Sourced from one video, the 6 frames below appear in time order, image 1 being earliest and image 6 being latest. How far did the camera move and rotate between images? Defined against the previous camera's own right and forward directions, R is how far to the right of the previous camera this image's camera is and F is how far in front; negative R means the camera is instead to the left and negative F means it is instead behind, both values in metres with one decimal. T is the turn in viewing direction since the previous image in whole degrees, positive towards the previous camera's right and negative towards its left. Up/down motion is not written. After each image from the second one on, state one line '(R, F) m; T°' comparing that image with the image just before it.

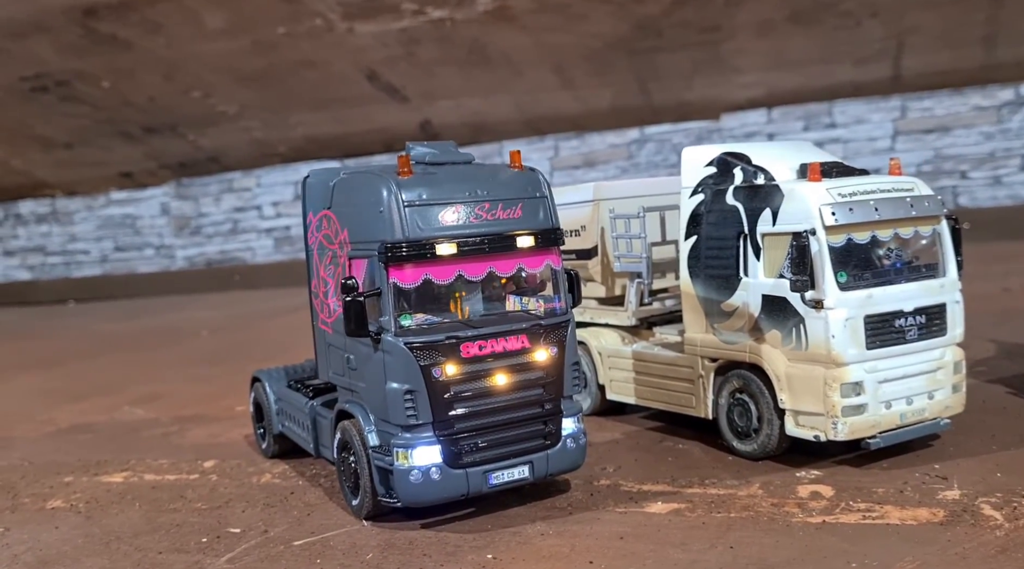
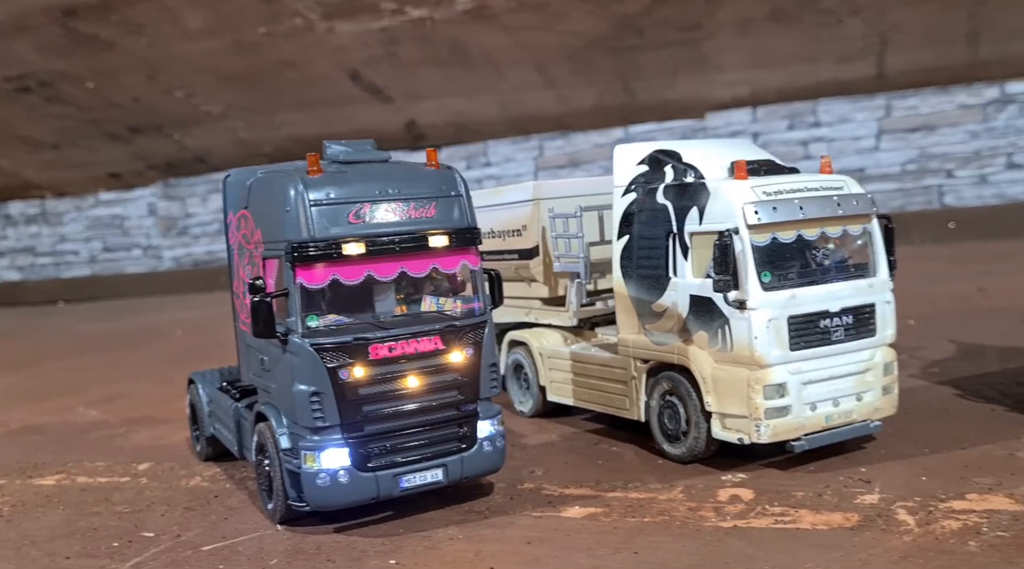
(+0.7, +0.1) m; 0°
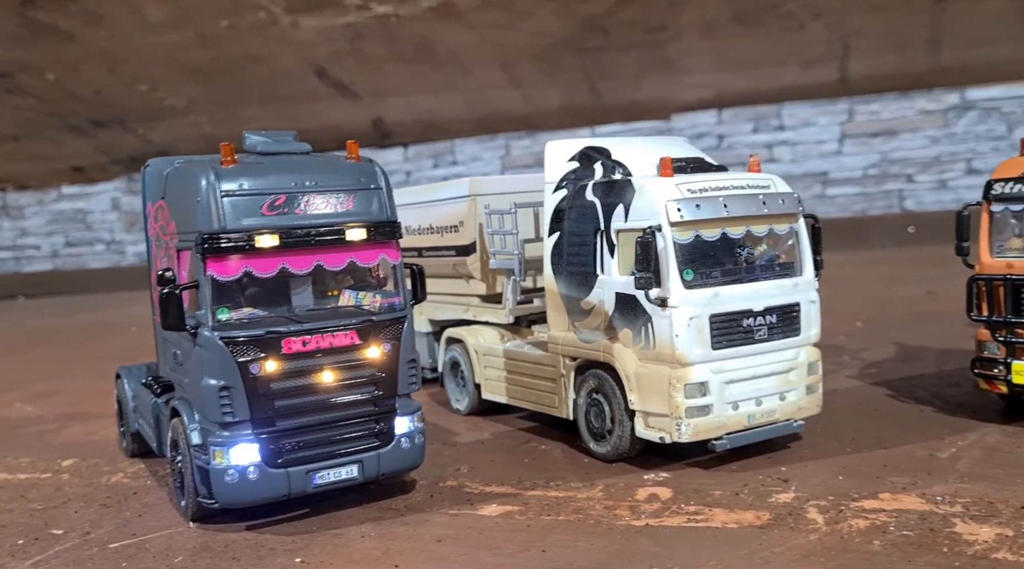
(+0.4, +0.1) m; +2°
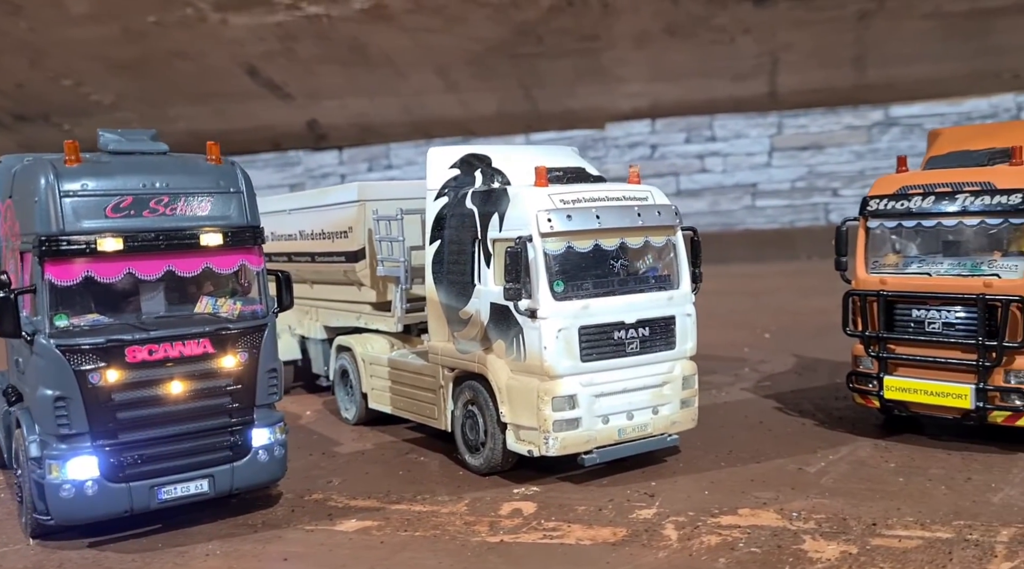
(+0.7, +0.1) m; +3°
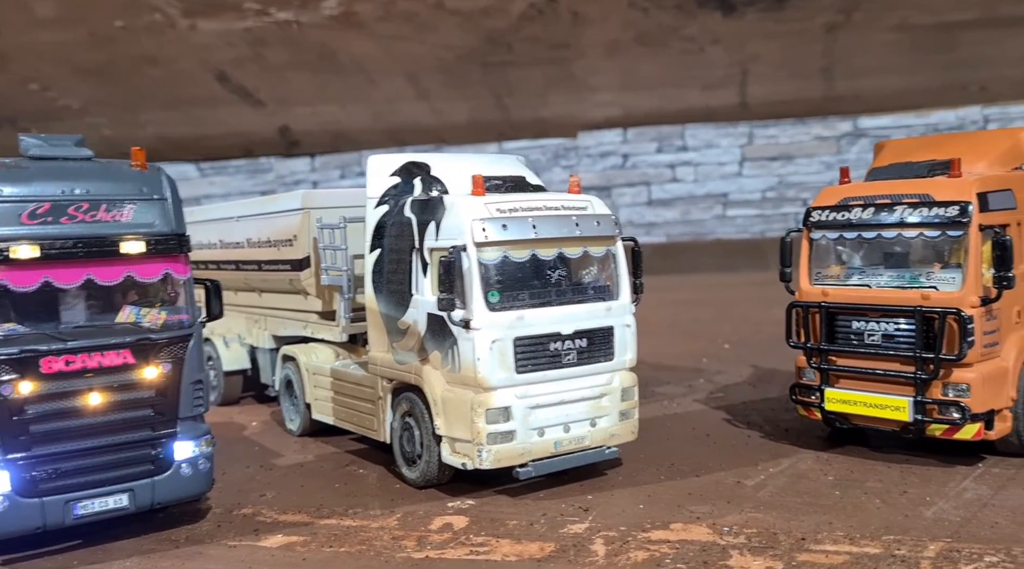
(+0.4, +0.1) m; +1°
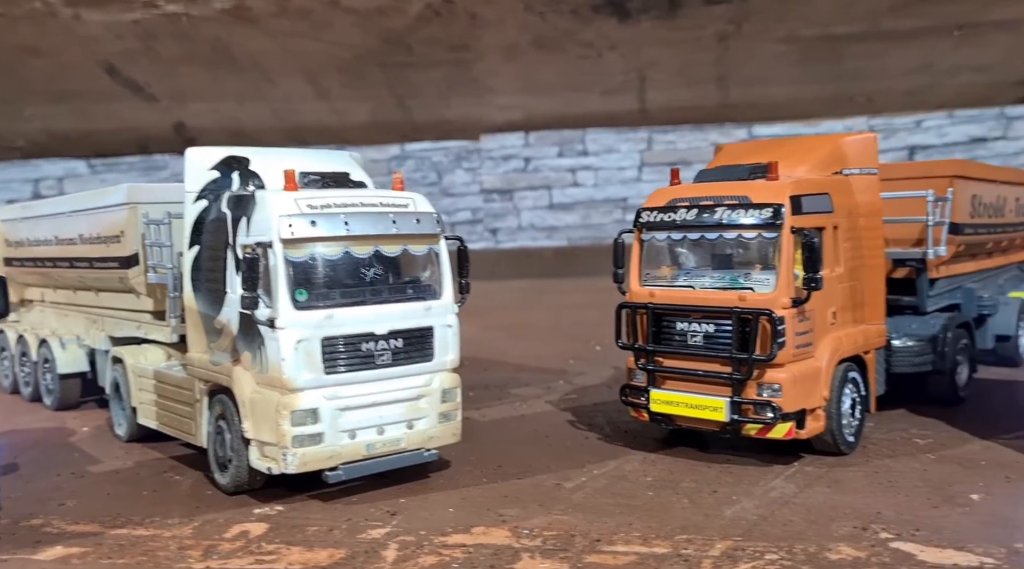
(+0.9, +0.1) m; +5°
